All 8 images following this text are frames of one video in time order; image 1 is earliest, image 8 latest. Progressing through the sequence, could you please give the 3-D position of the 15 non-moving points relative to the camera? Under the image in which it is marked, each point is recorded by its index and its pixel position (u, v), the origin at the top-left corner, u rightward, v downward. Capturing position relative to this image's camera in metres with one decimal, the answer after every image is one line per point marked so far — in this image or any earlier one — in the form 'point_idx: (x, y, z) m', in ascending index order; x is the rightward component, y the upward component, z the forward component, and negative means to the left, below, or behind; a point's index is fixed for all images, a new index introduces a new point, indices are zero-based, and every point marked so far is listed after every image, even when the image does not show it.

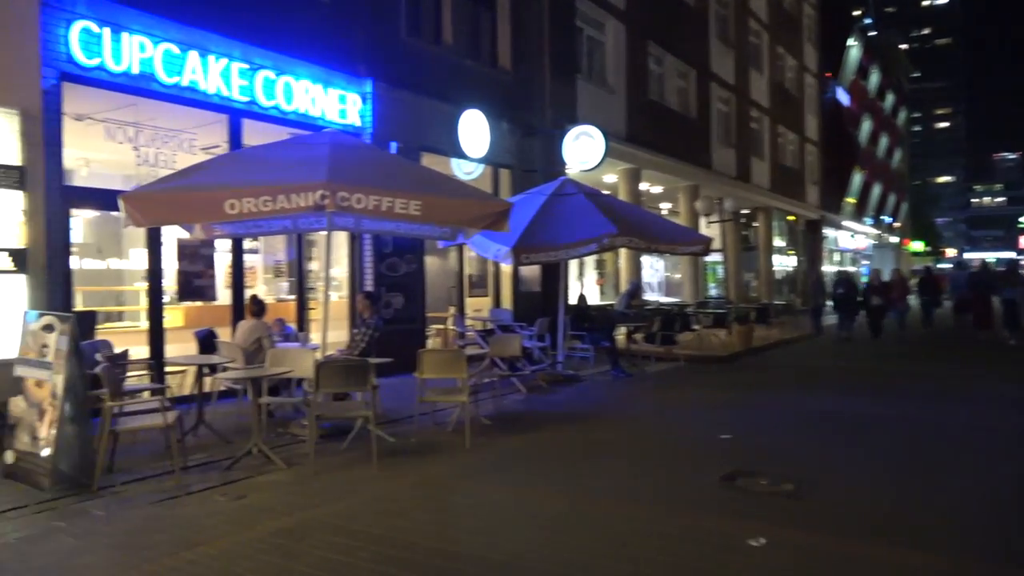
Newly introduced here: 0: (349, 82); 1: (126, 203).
0: (-2.2, +2.8, +10.5) m
1: (-3.0, +0.7, +6.0) m
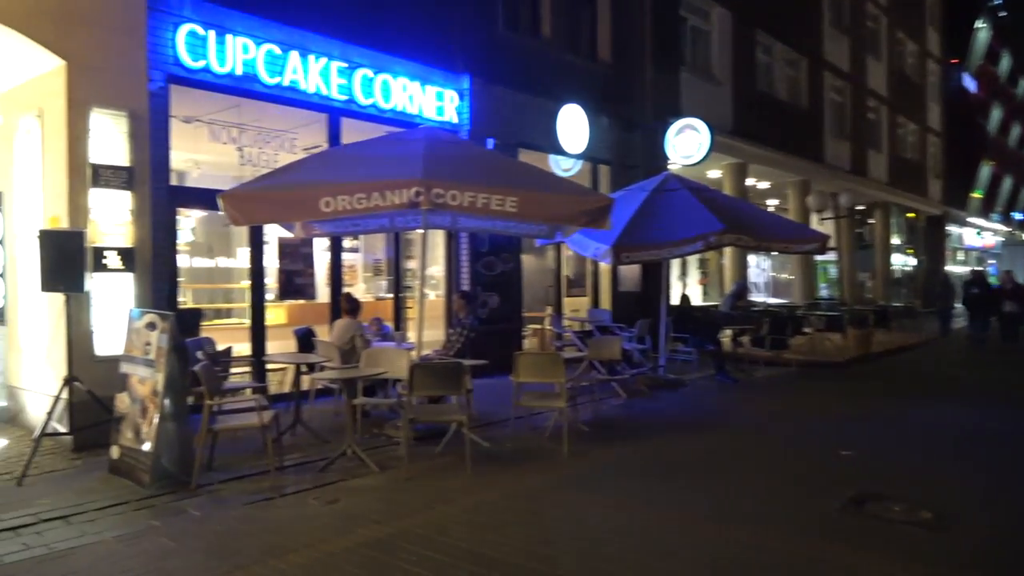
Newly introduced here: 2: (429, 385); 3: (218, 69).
0: (-0.9, +2.8, +10.3) m
1: (-2.2, +0.7, +6.0) m
2: (-0.6, -0.8, +6.0) m
3: (-3.0, +2.2, +7.8) m
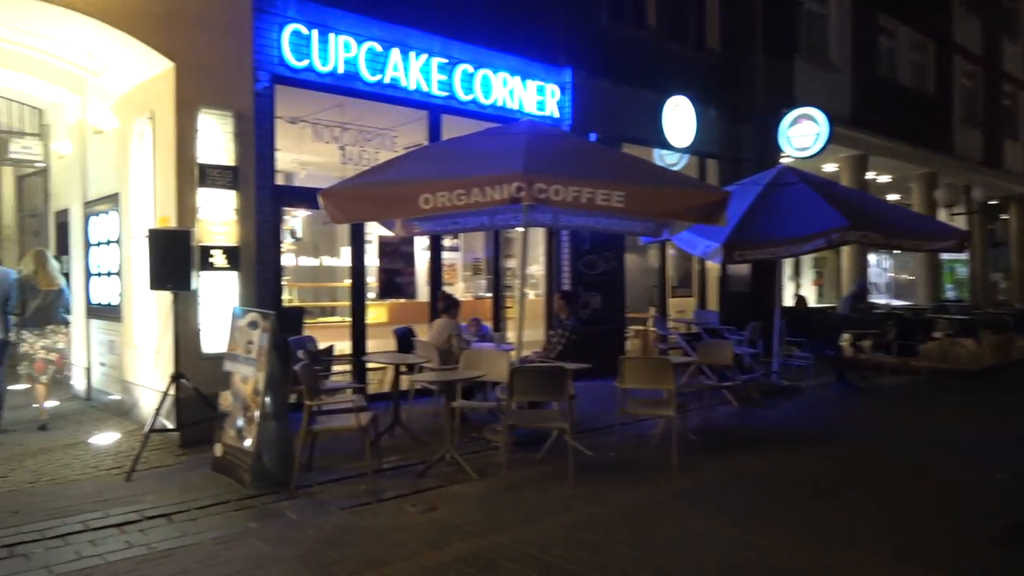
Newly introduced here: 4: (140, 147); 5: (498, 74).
0: (+0.5, +2.8, +10.0) m
1: (-1.4, +0.7, +5.9) m
2: (+0.1, -0.8, +5.7) m
3: (-1.9, +2.2, +7.8) m
4: (-3.4, +1.3, +7.0) m
5: (-0.2, +2.6, +9.4) m
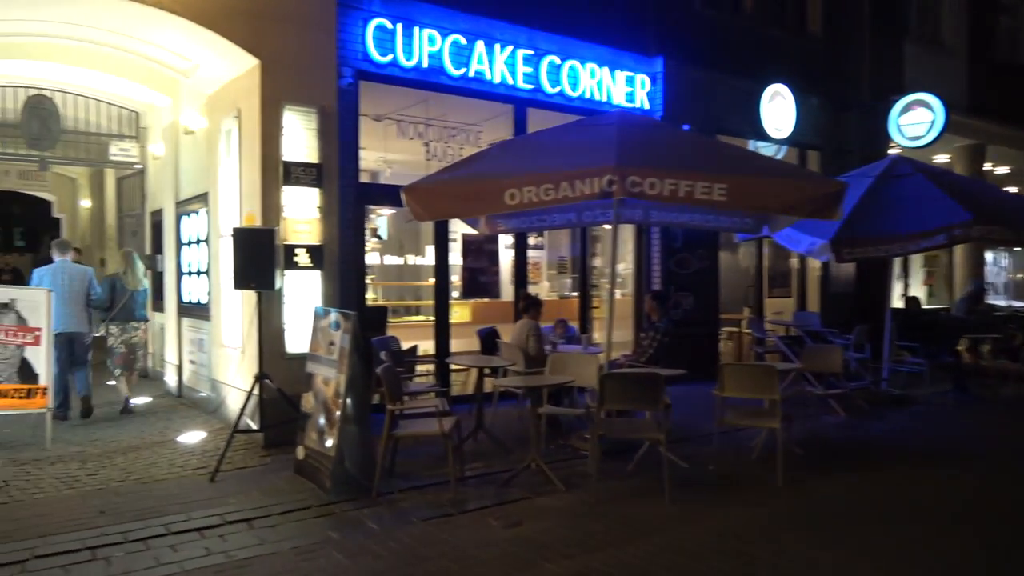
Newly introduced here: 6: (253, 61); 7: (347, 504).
0: (+1.6, +2.8, +9.6) m
1: (-0.8, +0.7, +5.7) m
2: (+0.8, -0.8, +5.4) m
3: (-1.1, +2.2, +7.6) m
4: (-2.6, +1.3, +7.0) m
5: (+0.9, +2.6, +9.0) m
6: (-2.2, +1.9, +6.4) m
7: (-1.1, -1.4, +5.1) m
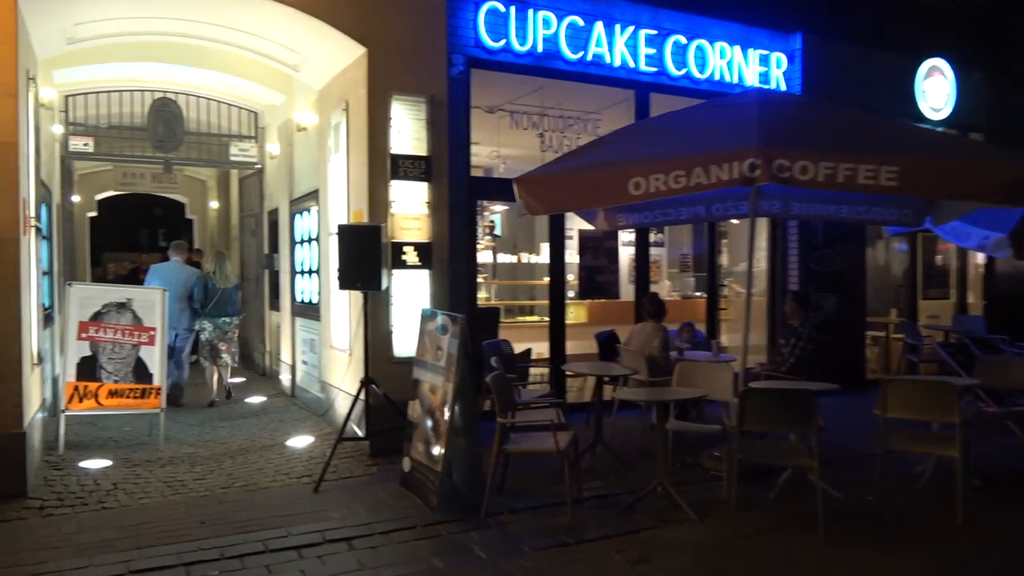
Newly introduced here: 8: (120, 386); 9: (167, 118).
0: (+3.0, +2.8, +8.7) m
1: (+0.1, +0.7, +5.2) m
2: (+1.5, -0.8, +4.6) m
3: (+0.1, +2.2, +7.2) m
4: (-1.6, +1.3, +6.8) m
5: (+2.2, +2.6, +8.3) m
6: (-1.2, +1.9, +6.1) m
7: (-0.4, -1.4, +4.7) m
8: (-3.2, -0.8, +6.2) m
9: (-4.3, +2.1, +9.6) m
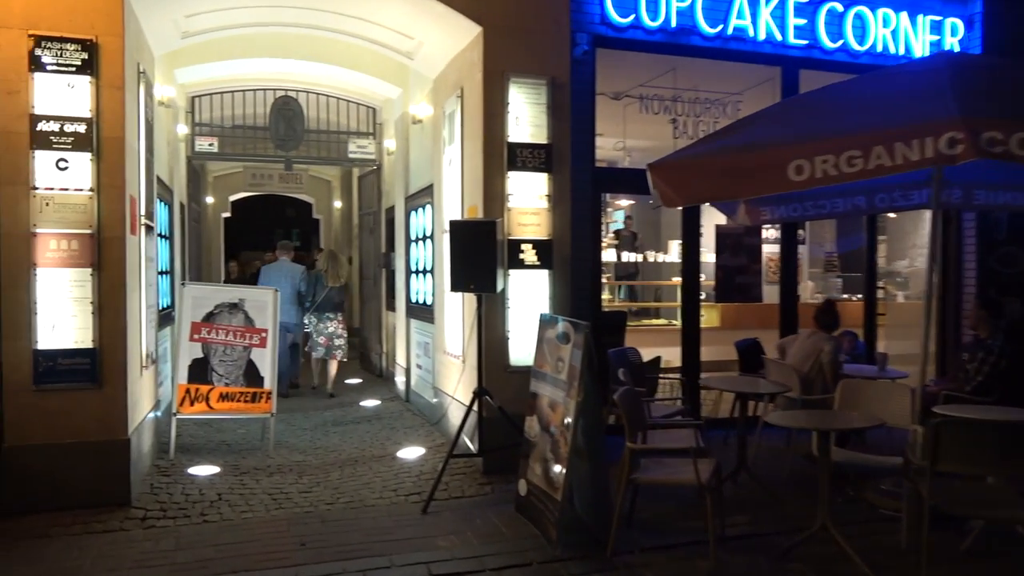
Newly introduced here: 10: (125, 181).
0: (+4.3, +2.8, +7.5) m
1: (+0.8, +0.7, +4.5) m
2: (+2.2, -0.8, +3.7) m
3: (+1.2, +2.2, +6.5) m
4: (-0.5, +1.3, +6.3) m
5: (+3.4, +2.6, +7.2) m
6: (-0.3, +1.9, +5.6) m
7: (+0.3, -1.5, +4.1) m
8: (-2.2, -0.8, +6.0) m
9: (-2.8, +2.1, +9.5) m
10: (-2.4, +0.7, +4.7) m
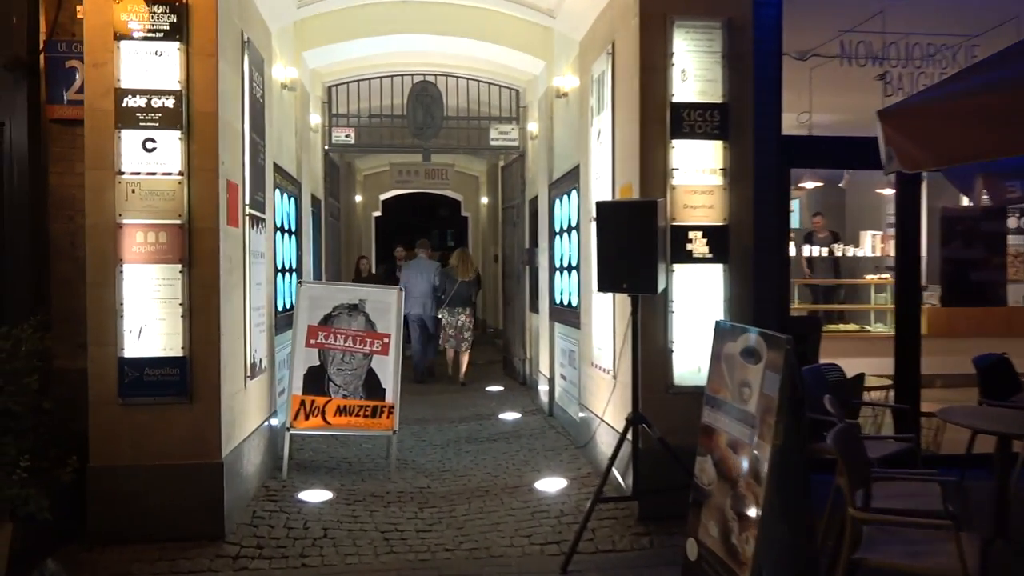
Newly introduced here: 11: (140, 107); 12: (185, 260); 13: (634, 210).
0: (+5.5, +2.8, +5.5) m
1: (+1.5, +0.7, +3.2) m
2: (+2.7, -0.8, +2.2) m
3: (+2.3, +2.2, +5.1) m
4: (+0.6, +1.3, +5.2) m
5: (+4.6, +2.6, +5.4) m
6: (+0.7, +1.9, +4.5) m
7: (+1.0, -1.5, +2.9) m
8: (-1.1, -0.8, +5.3) m
9: (-1.0, +2.1, +8.8) m
10: (-1.6, +0.7, +4.1) m
11: (-1.9, +0.9, +4.0) m
12: (-1.7, +0.1, +4.0) m
13: (+0.6, +0.4, +4.0) m
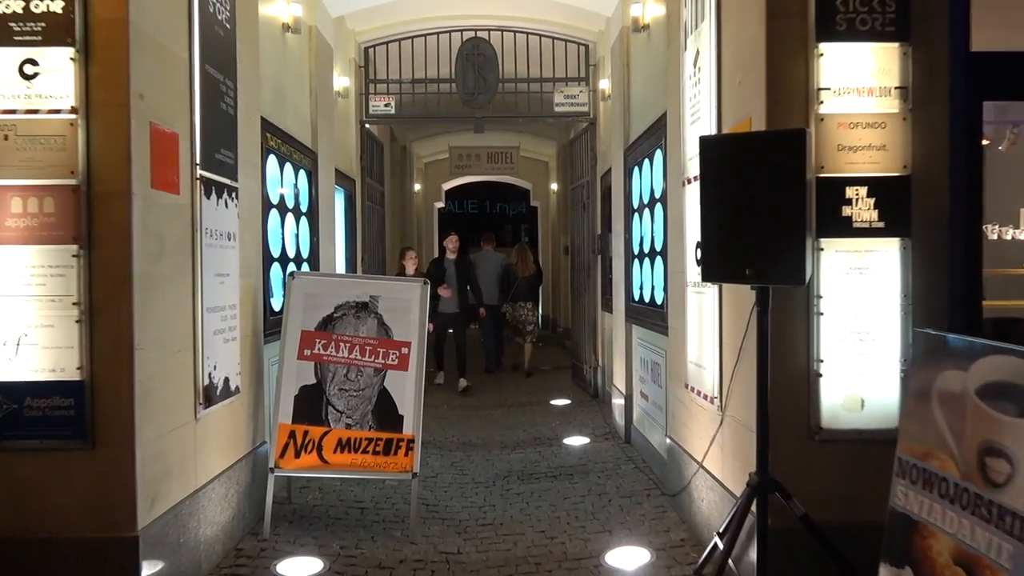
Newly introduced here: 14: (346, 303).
0: (+5.8, +2.9, +3.5) m
1: (+1.6, +0.7, +1.6) m
2: (+2.7, -0.8, +0.5) m
3: (+2.5, +2.3, +3.4) m
4: (+0.9, +1.3, +3.7) m
5: (+4.9, +2.7, +3.4) m
6: (+0.9, +1.9, +3.0) m
7: (+1.0, -1.4, +1.3) m
8: (-0.8, -0.8, +4.0) m
9: (-0.3, +2.2, +7.4) m
10: (-1.4, +0.7, +2.8) m
11: (-1.7, +1.0, +2.7) m
12: (-1.5, +0.2, +2.7) m
13: (+0.8, +0.4, +2.5) m
14: (-0.9, -0.1, +4.1) m
